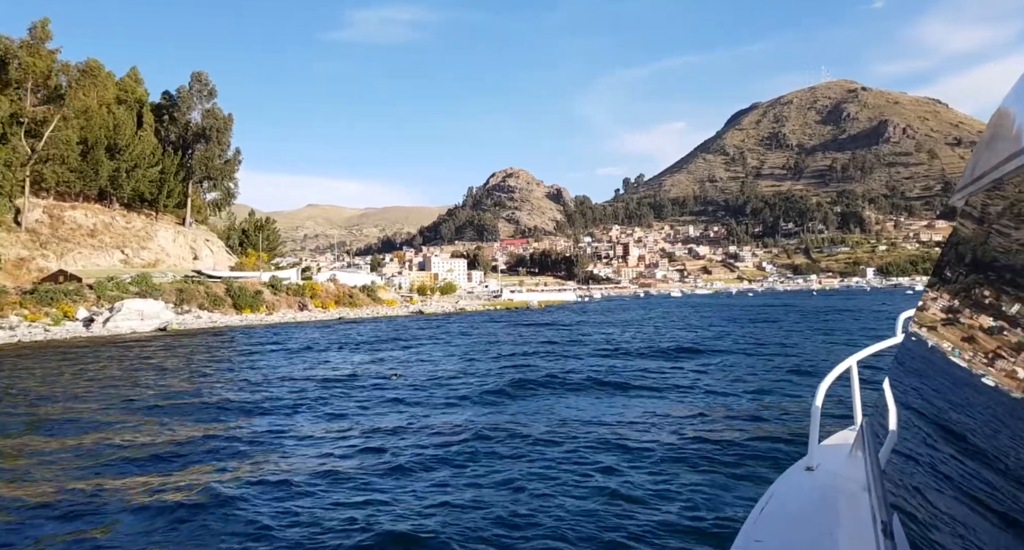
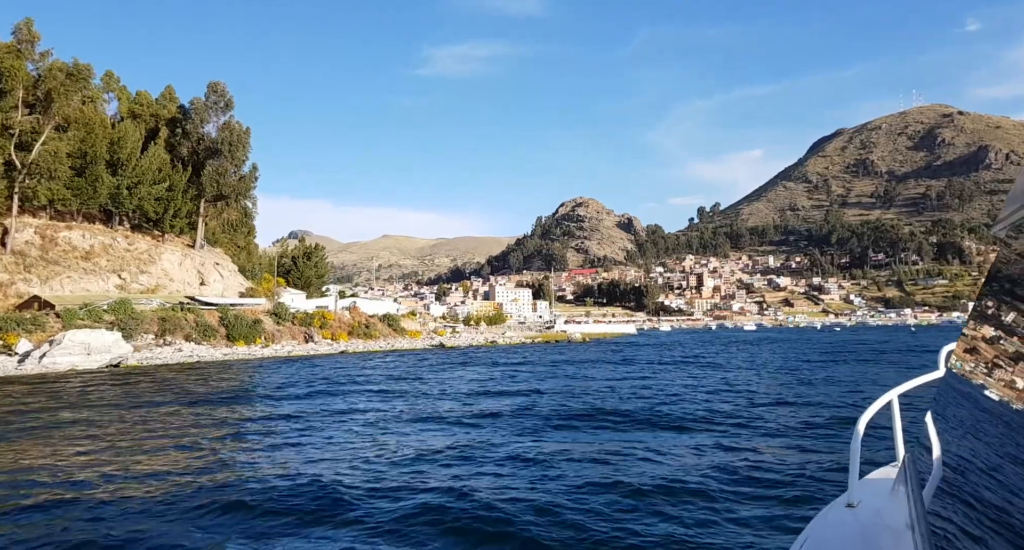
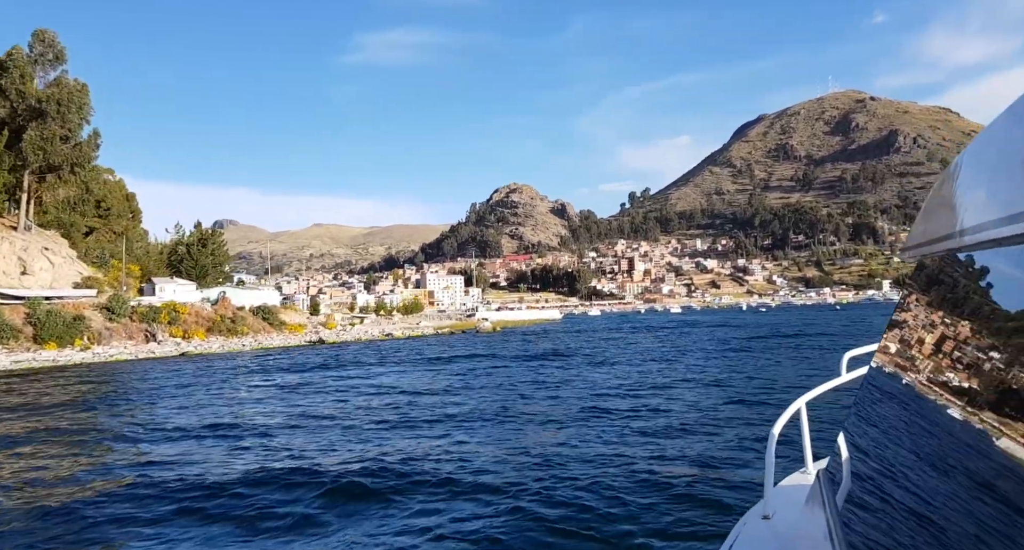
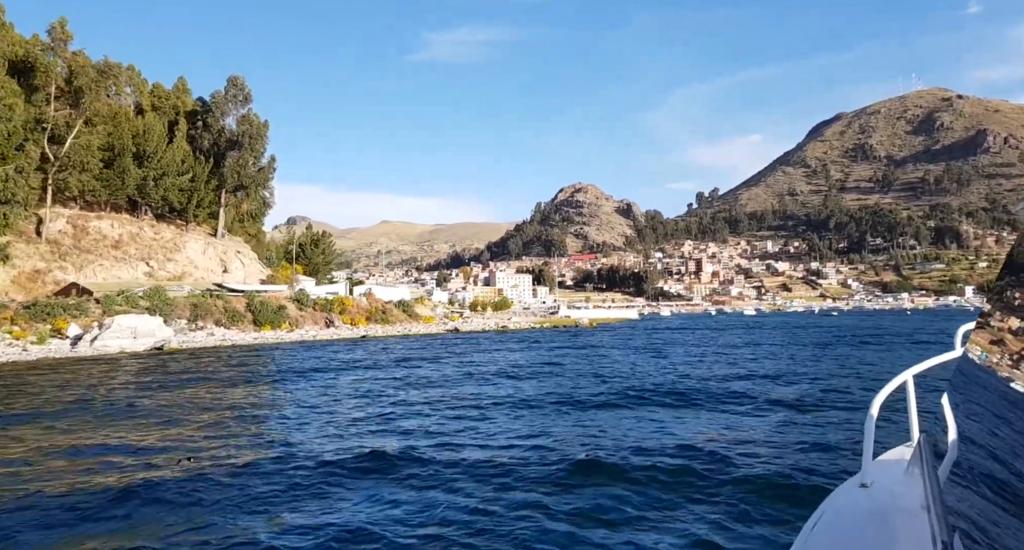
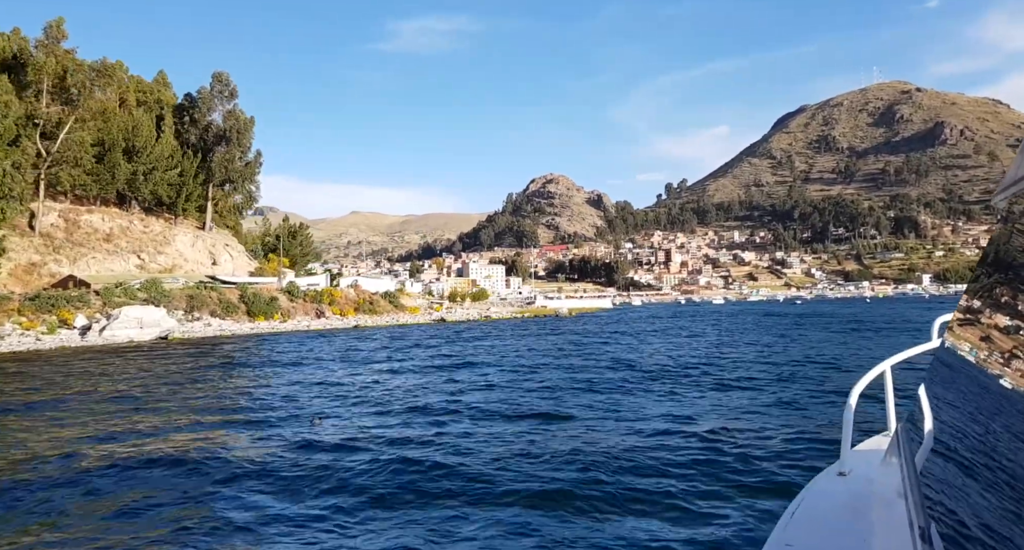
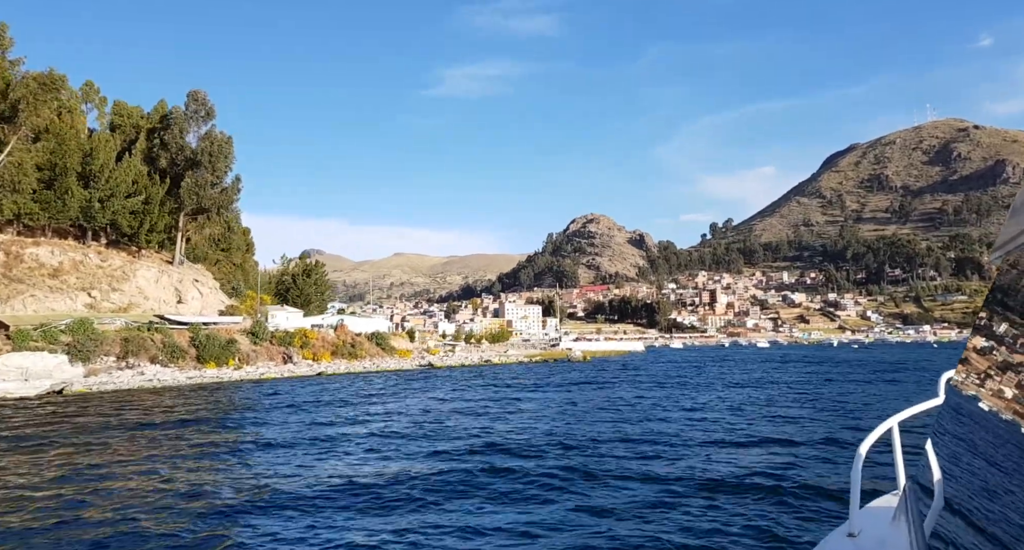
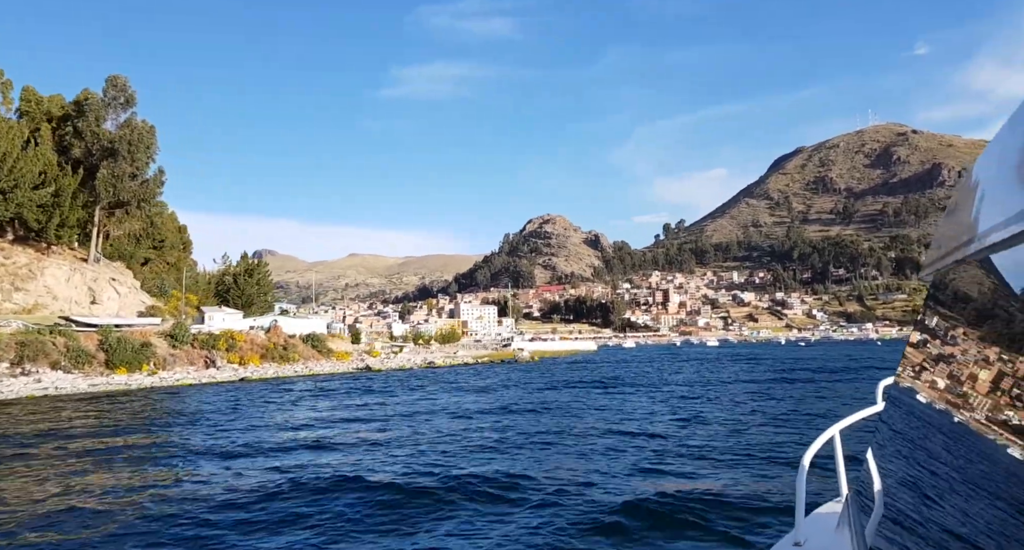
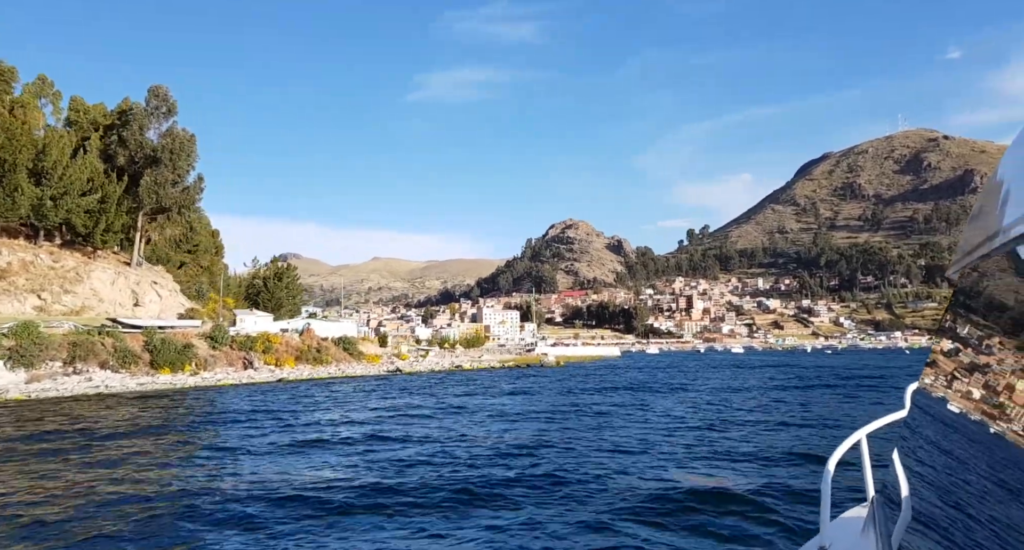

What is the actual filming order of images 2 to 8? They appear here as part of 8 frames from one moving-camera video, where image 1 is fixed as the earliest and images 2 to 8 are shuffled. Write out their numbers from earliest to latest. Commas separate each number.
5, 4, 2, 6, 8, 7, 3
